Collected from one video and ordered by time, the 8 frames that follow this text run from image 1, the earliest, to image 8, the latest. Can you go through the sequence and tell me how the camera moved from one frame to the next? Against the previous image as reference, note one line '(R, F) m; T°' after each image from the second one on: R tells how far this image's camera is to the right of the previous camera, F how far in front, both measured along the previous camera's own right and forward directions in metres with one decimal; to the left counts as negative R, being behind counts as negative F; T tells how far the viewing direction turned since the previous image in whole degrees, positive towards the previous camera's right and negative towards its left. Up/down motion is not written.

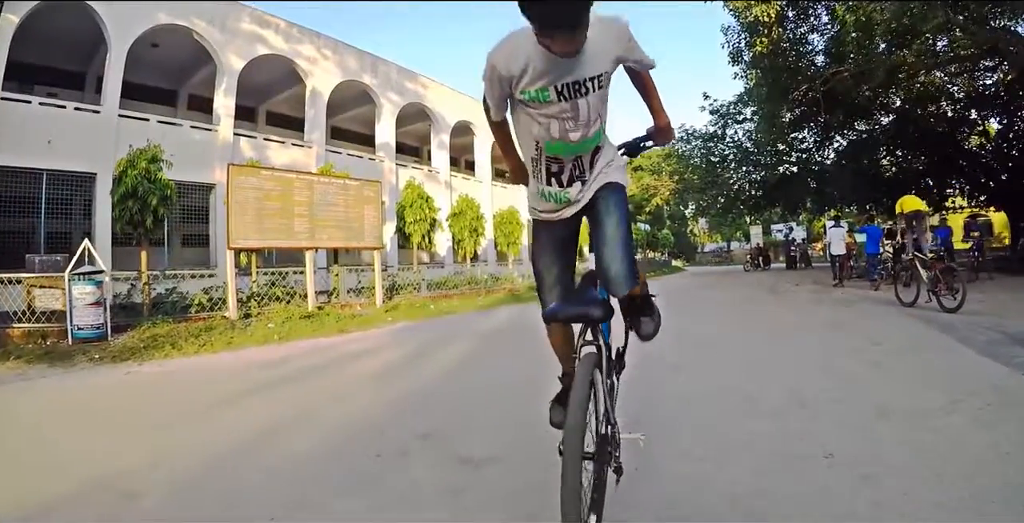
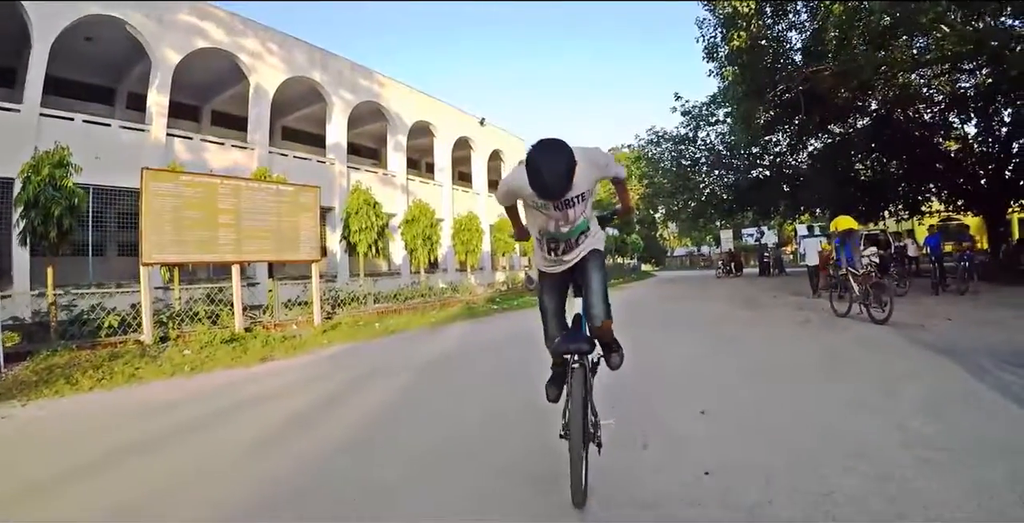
(+0.3, +1.1) m; +2°
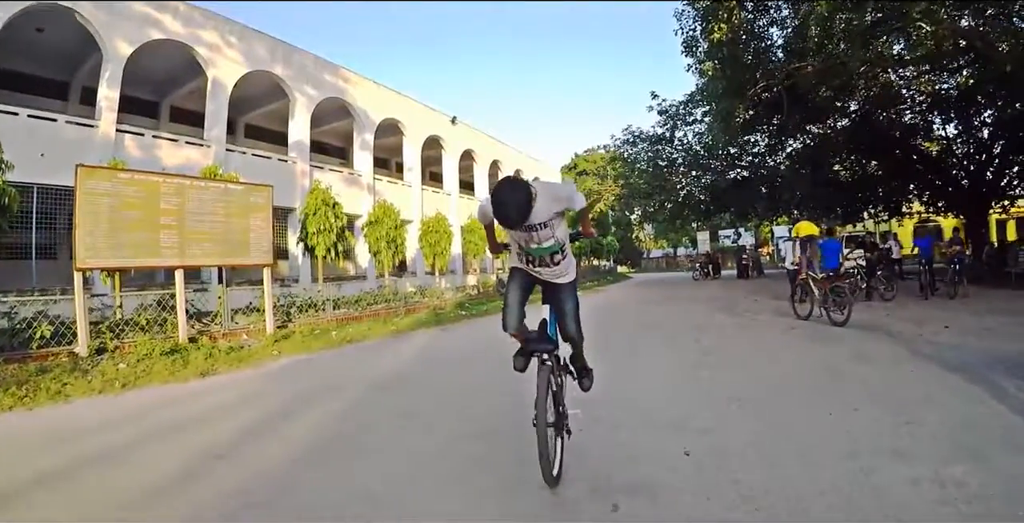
(+0.2, +0.6) m; +2°
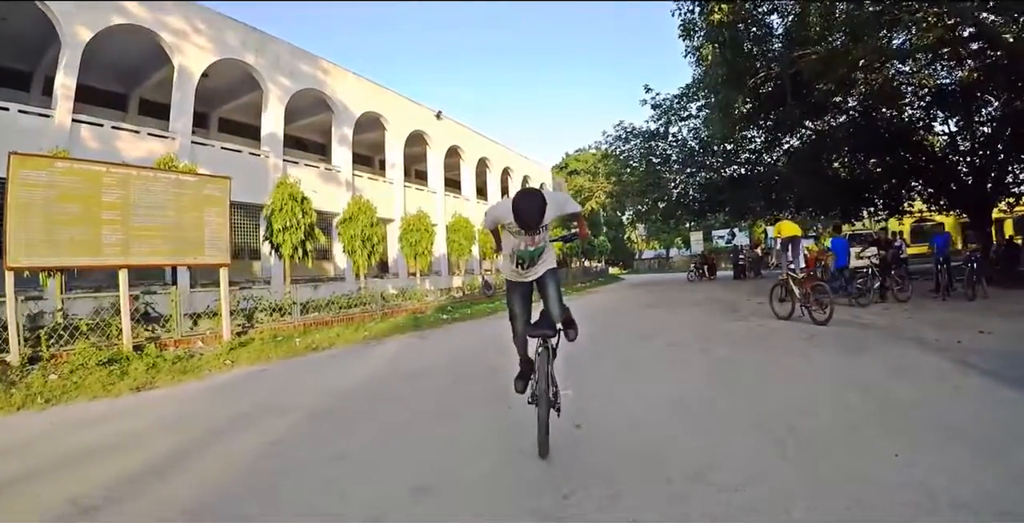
(+0.1, +0.8) m; +1°
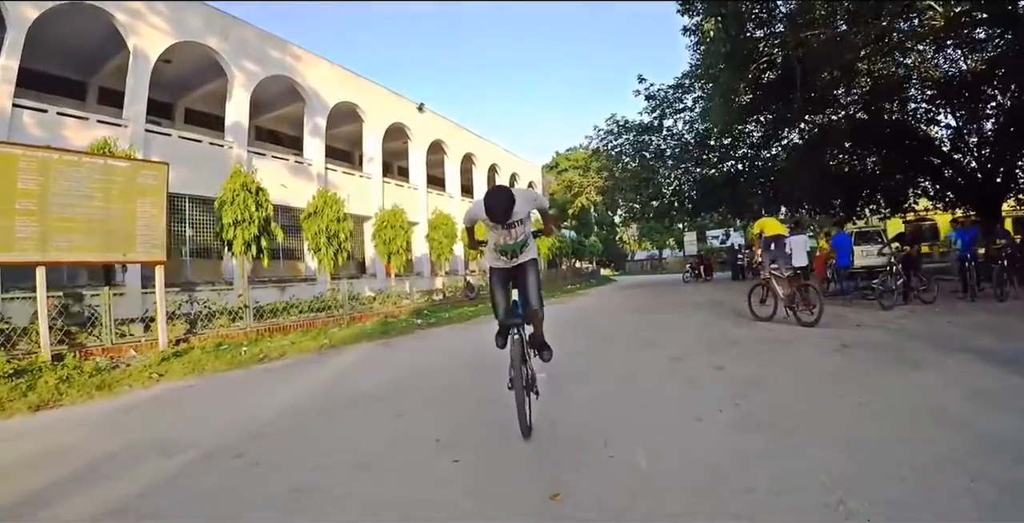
(+0.2, +1.0) m; +1°
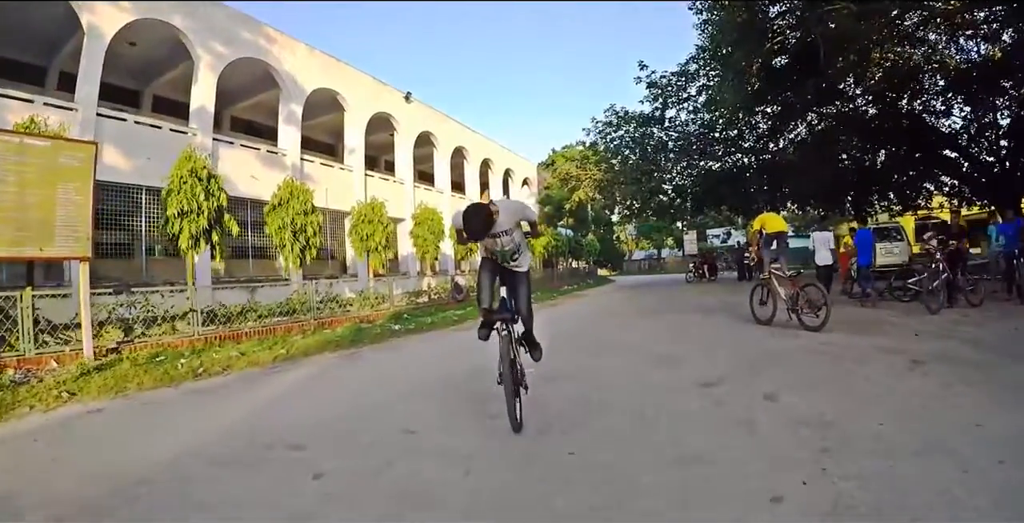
(+0.1, +1.1) m; 0°
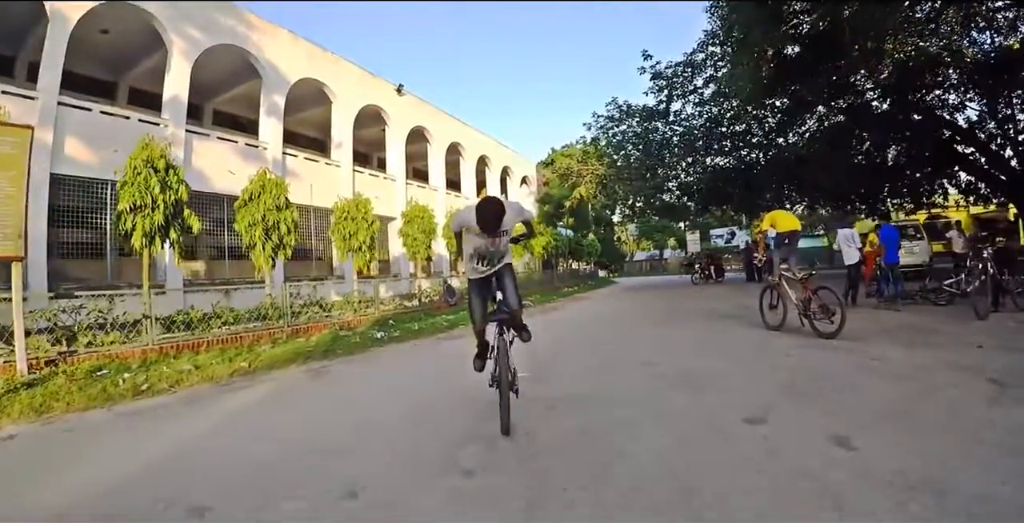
(+0.1, +0.8) m; 0°
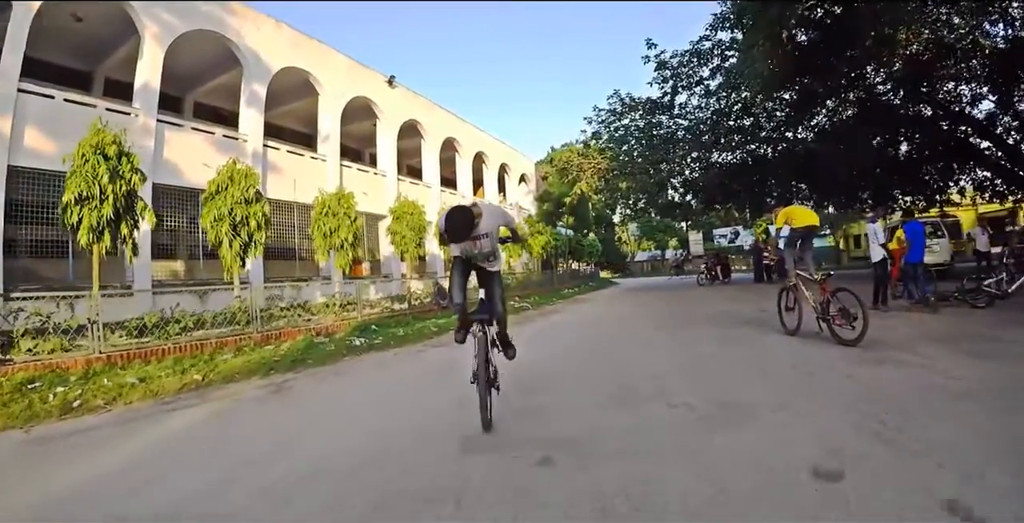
(+0.1, +0.7) m; 0°
